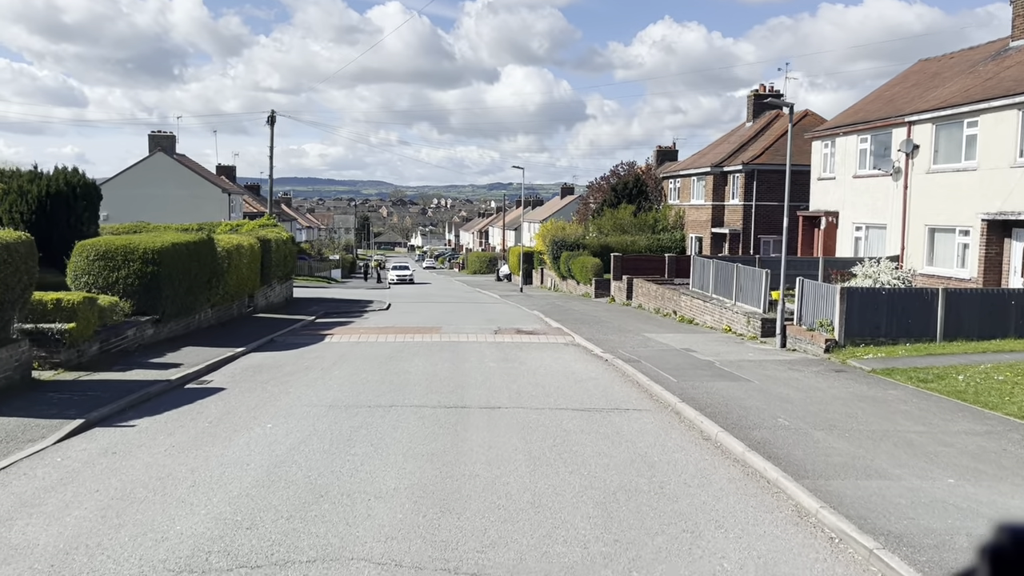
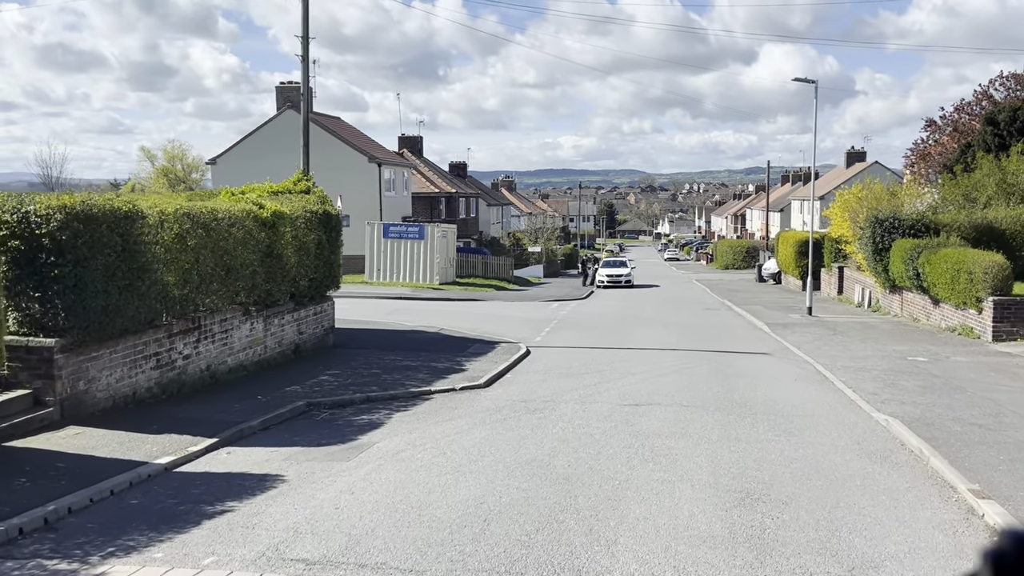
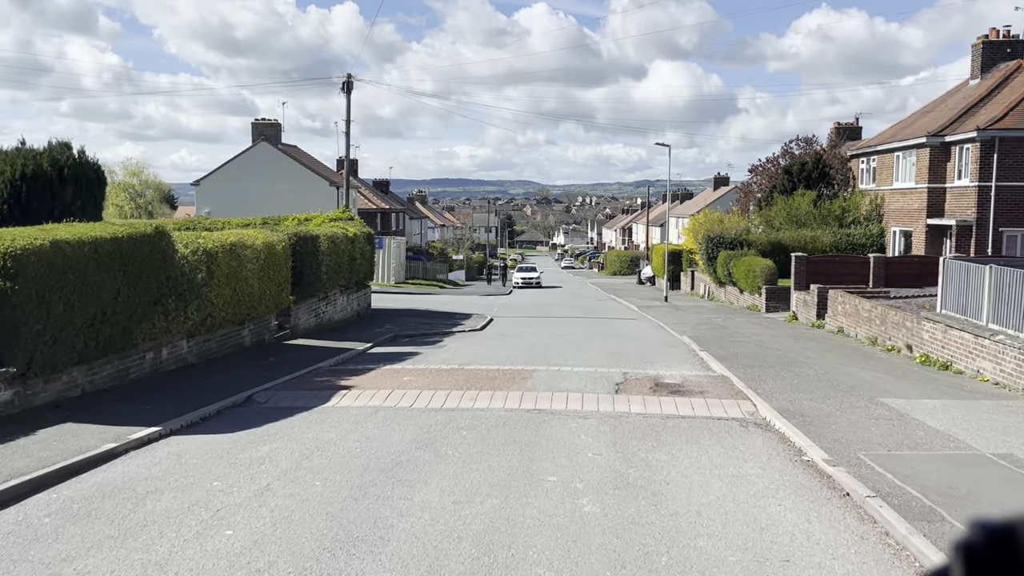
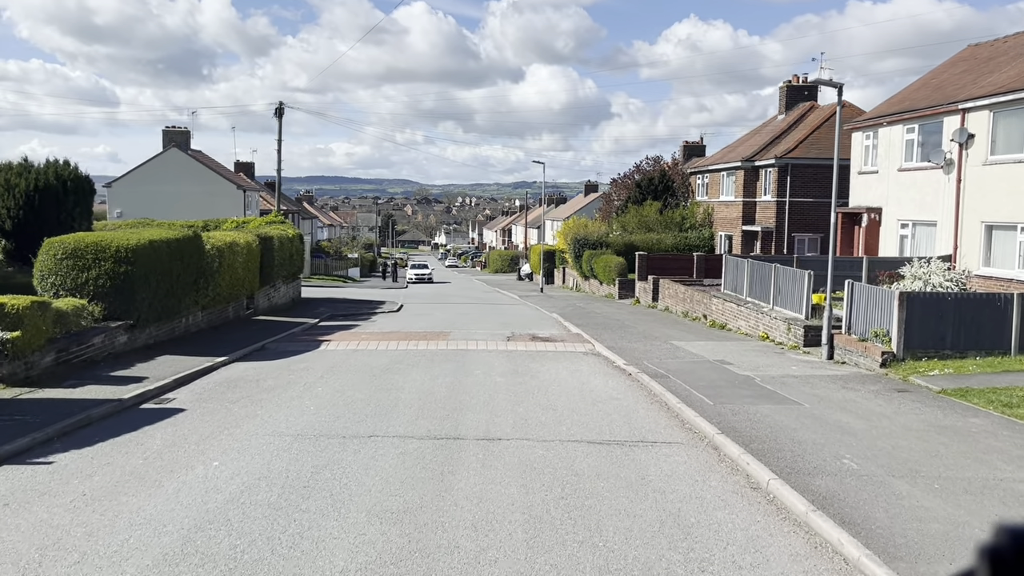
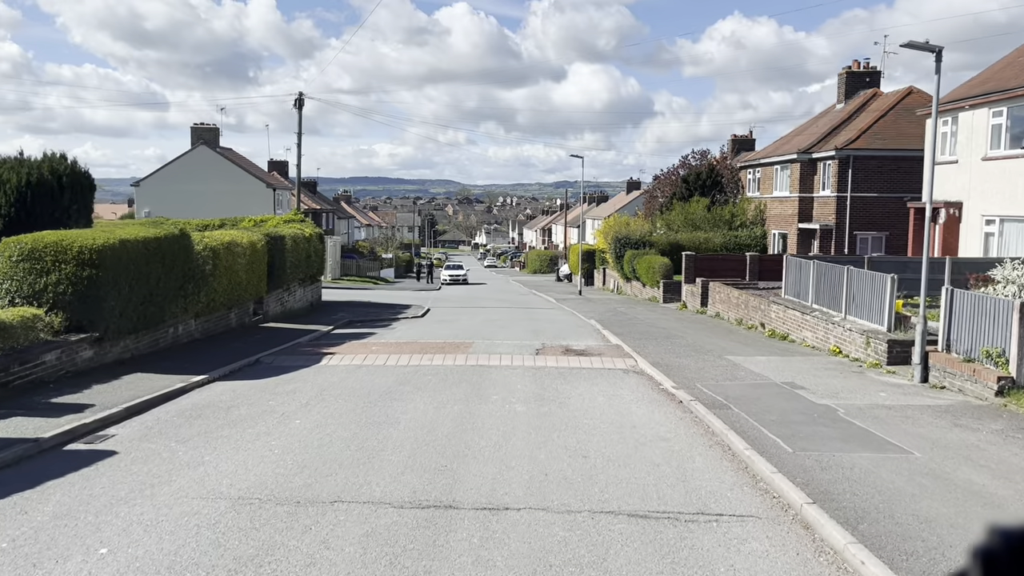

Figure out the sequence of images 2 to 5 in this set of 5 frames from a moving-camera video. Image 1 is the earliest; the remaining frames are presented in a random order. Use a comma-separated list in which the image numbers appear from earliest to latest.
4, 5, 3, 2
